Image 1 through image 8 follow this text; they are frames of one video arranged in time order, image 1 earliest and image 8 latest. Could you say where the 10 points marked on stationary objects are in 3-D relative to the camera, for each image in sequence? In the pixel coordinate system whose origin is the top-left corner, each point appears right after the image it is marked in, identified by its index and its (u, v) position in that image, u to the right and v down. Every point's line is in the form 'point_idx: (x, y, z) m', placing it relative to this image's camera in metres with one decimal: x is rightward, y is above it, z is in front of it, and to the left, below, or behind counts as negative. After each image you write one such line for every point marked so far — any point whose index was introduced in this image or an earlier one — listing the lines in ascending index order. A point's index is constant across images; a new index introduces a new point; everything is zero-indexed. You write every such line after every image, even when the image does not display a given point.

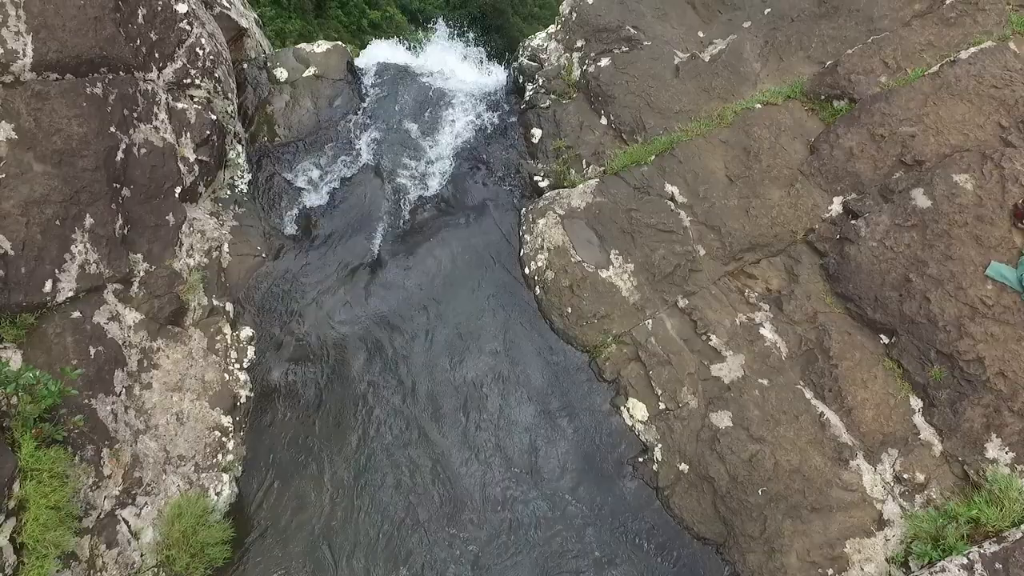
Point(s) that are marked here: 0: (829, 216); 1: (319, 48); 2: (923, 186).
0: (+2.4, +0.5, +4.9) m
1: (-1.9, +2.3, +6.4) m
2: (+2.9, +0.7, +4.6) m
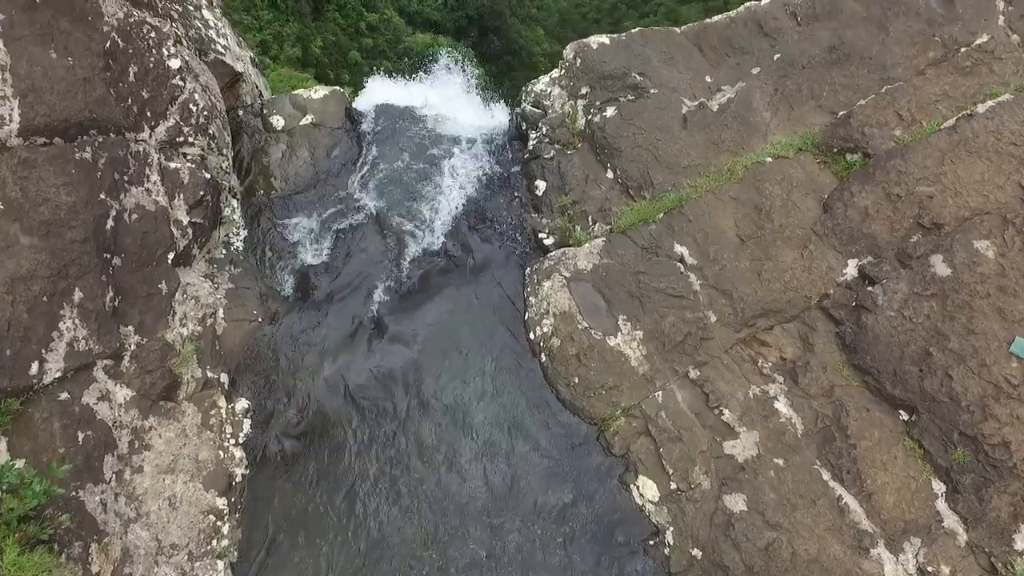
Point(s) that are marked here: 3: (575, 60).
0: (+2.4, +0.1, +4.7) m
1: (-1.9, +1.8, +6.2) m
2: (+2.9, +0.2, +4.4) m
3: (+0.6, +2.1, +6.0) m
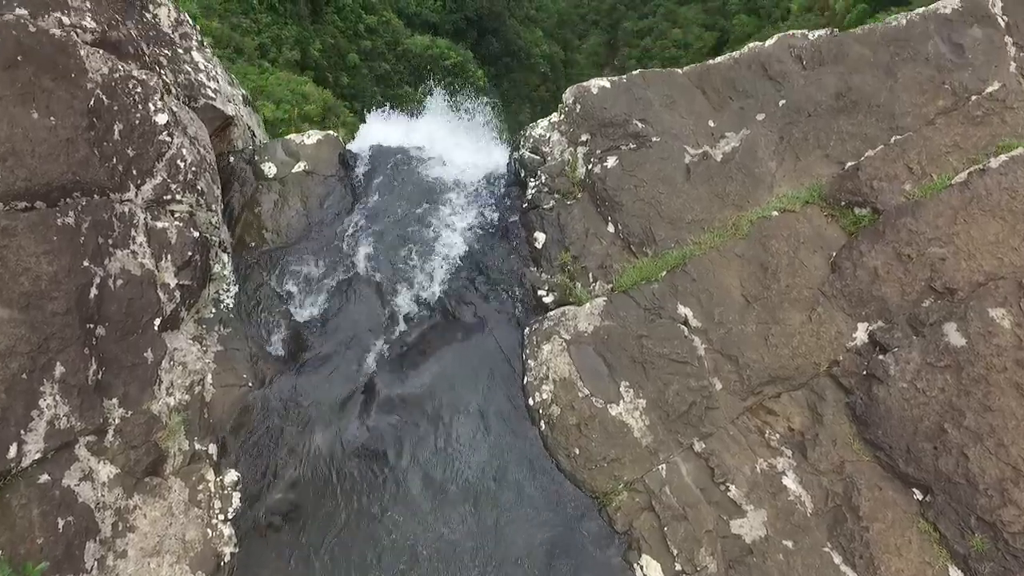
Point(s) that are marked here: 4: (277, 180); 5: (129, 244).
0: (+2.4, -0.4, +4.6) m
1: (-1.9, +1.4, +6.0) m
2: (+2.9, -0.2, +4.2) m
3: (+0.6, +1.6, +5.9) m
4: (-2.1, +1.0, +5.8) m
5: (-2.7, +0.3, +4.6) m
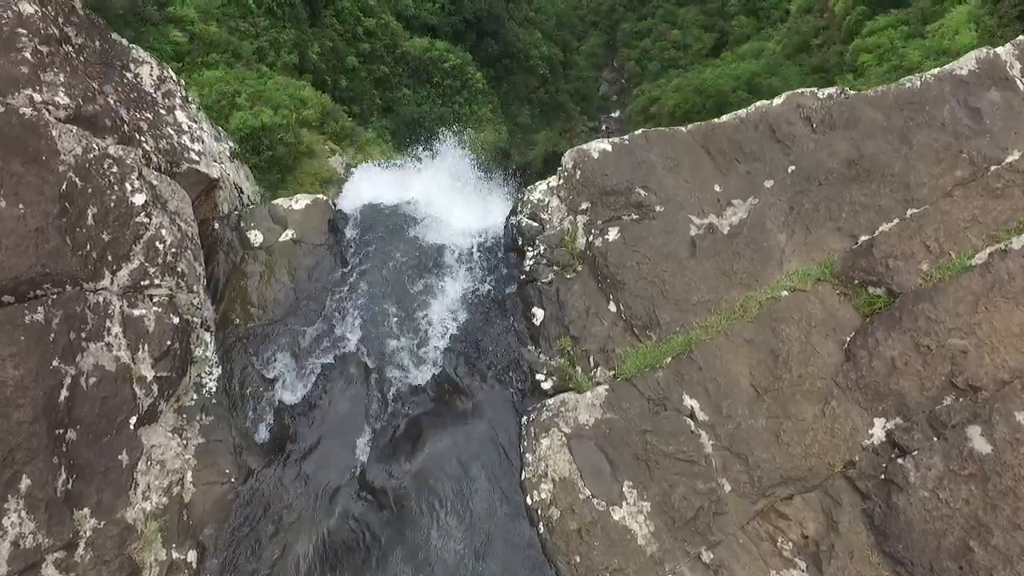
0: (+2.4, -1.0, +4.3) m
1: (-1.9, +0.7, +5.8) m
2: (+2.9, -0.8, +4.0) m
3: (+0.5, +1.0, +5.6) m
4: (-2.1, +0.3, +5.6) m
5: (-2.7, -0.3, +4.3) m
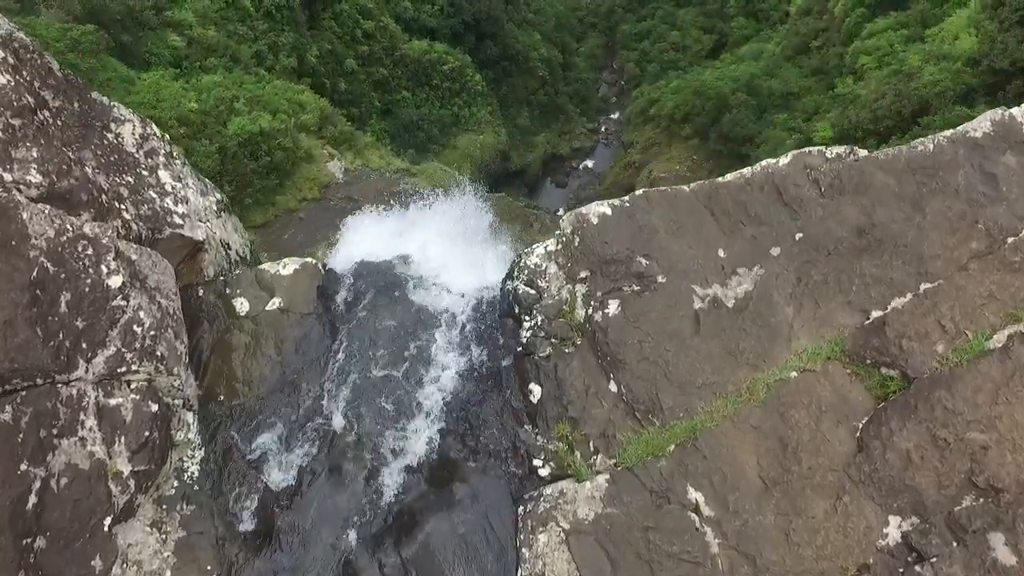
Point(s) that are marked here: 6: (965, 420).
0: (+2.3, -1.6, +4.1) m
1: (-1.9, +0.1, +5.6) m
2: (+2.8, -1.4, +3.8) m
3: (+0.5, +0.4, +5.4) m
4: (-2.1, -0.3, +5.3) m
5: (-2.8, -0.9, +4.1) m
6: (+2.9, -0.8, +4.2) m
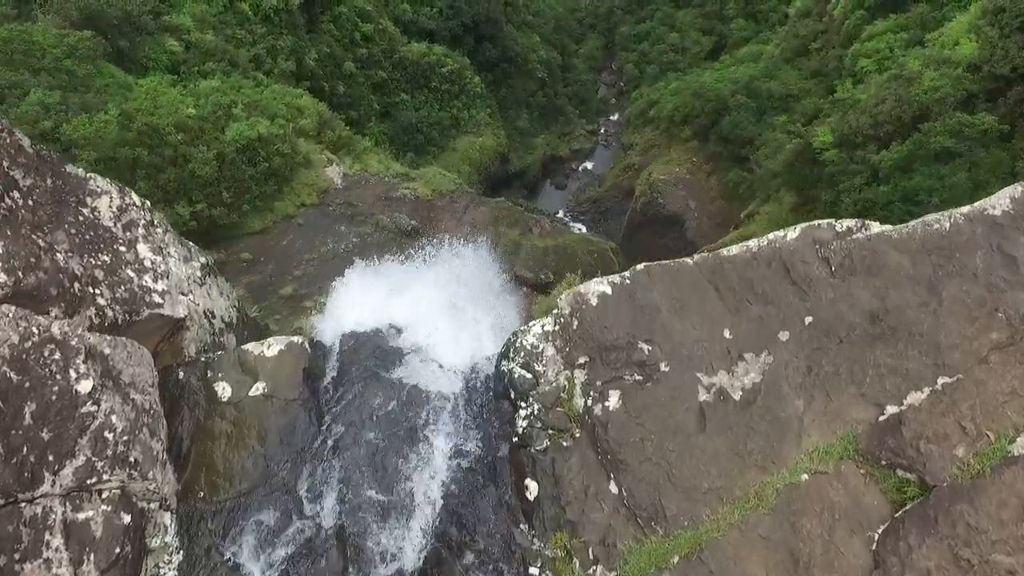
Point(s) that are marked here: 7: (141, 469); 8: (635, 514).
0: (+2.3, -2.3, +3.8) m
1: (-2.0, -0.5, +5.3) m
2: (+2.8, -2.1, +3.5) m
3: (+0.5, -0.2, +5.1) m
4: (-2.2, -0.9, +5.1) m
5: (-2.8, -1.6, +3.9) m
6: (+2.9, -1.5, +3.9) m
7: (-2.5, -1.2, +4.4) m
8: (+0.8, -1.5, +4.5) m
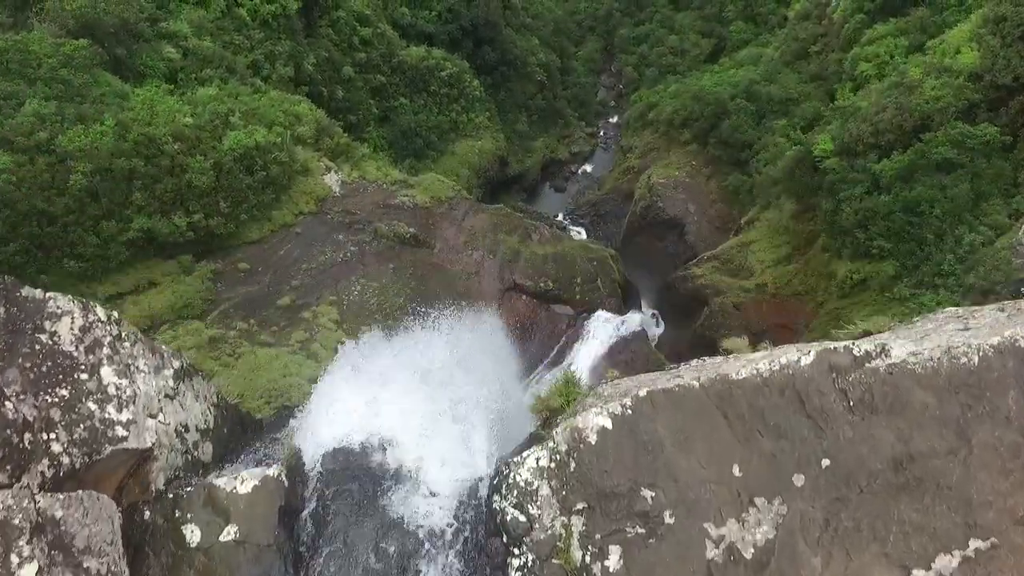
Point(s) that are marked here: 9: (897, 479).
0: (+2.2, -3.2, +3.4) m
1: (-2.0, -1.5, +4.9) m
2: (+2.7, -3.1, +3.1) m
3: (+0.4, -1.2, +4.7) m
4: (-2.2, -1.9, +4.7) m
5: (-2.8, -2.6, +3.5) m
6: (+2.8, -2.5, +3.5) m
7: (-2.6, -2.2, +4.0) m
8: (+0.8, -2.5, +4.1) m
9: (+2.6, -1.3, +4.5) m
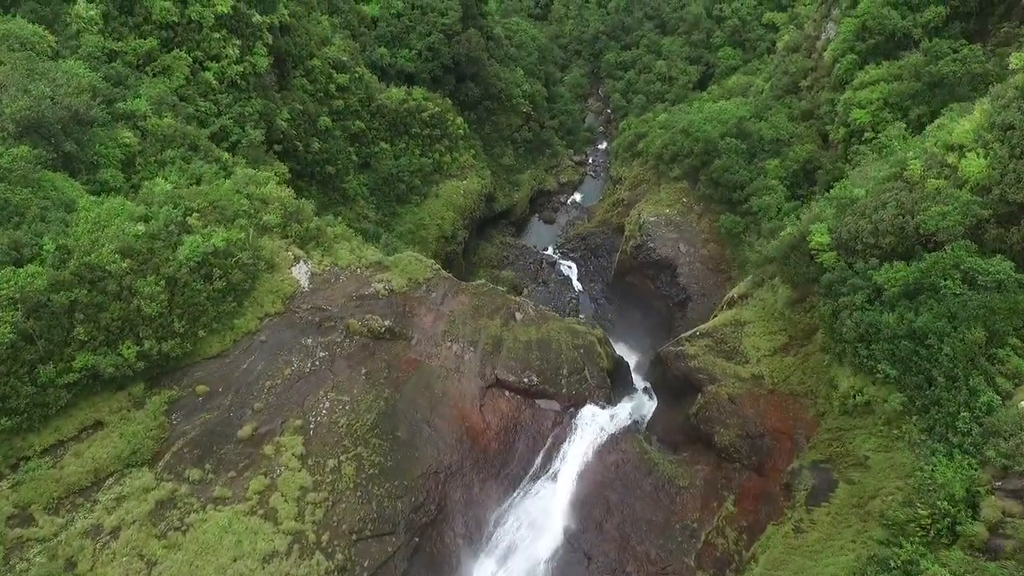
0: (+0.9, -14.9, -1.3) m
1: (-3.5, -13.3, +0.1) m
2: (+1.4, -14.8, -1.6) m
3: (-1.0, -13.0, 0.0) m
4: (-3.7, -13.7, -0.1) m
5: (-4.2, -14.4, -1.3) m
6: (+1.4, -14.2, -1.2) m
7: (-4.0, -14.0, -0.8) m
8: (-0.6, -14.2, -0.7) m
9: (+1.2, -13.0, -0.3) m
